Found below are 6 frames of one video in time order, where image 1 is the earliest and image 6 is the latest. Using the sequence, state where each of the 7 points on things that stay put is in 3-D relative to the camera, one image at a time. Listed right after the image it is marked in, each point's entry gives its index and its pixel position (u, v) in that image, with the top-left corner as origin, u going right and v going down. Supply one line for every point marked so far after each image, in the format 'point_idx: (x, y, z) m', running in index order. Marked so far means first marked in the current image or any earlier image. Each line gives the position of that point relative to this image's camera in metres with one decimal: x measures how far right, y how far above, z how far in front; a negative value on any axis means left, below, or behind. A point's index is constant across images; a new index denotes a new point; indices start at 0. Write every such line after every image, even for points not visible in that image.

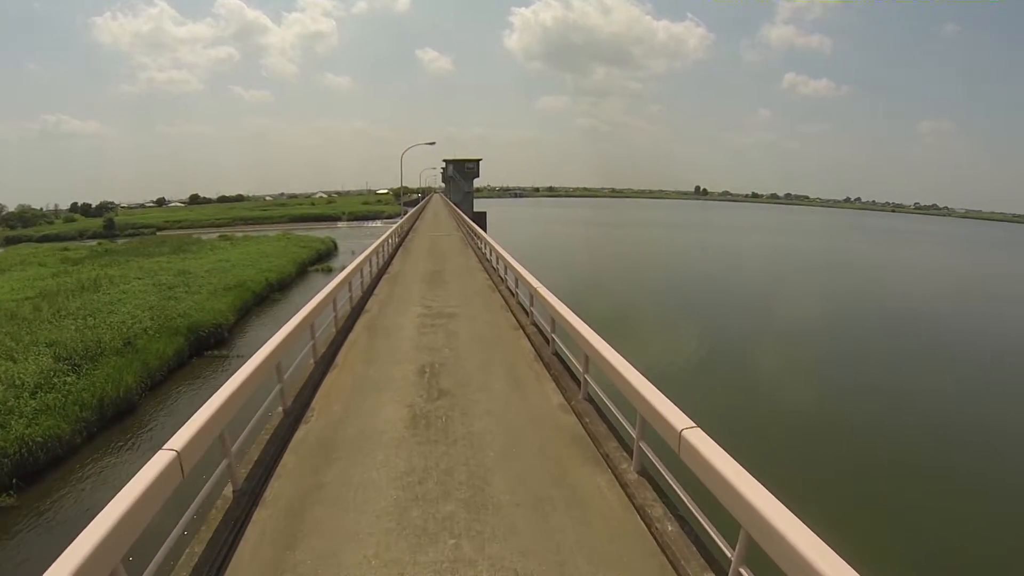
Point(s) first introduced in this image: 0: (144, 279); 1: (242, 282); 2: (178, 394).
0: (-11.1, +0.2, +14.9) m
1: (-8.1, +0.2, +14.9) m
2: (-6.3, -2.0, +9.5) m
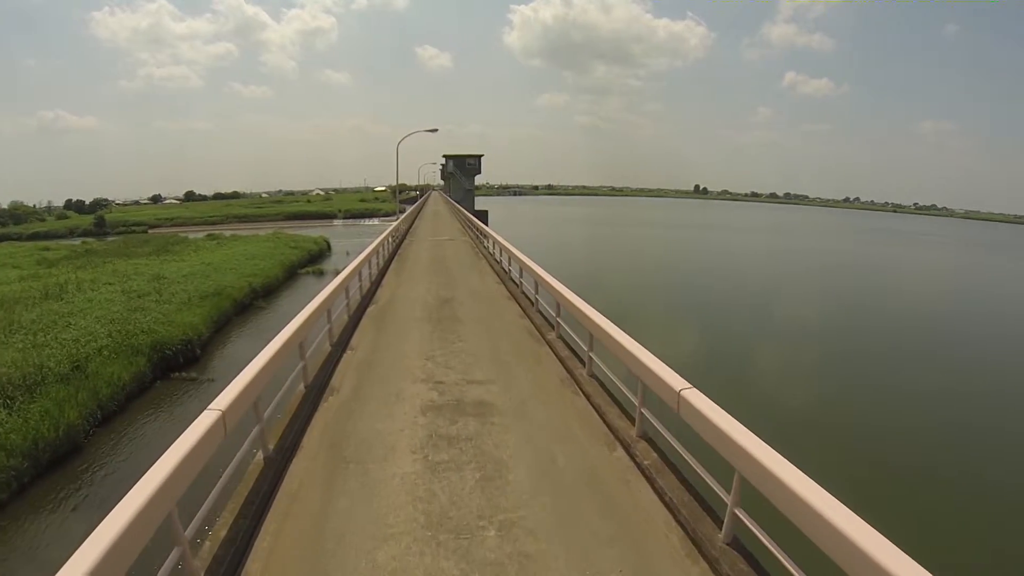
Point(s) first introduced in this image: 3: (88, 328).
0: (-10.9, +0.1, +13.5) m
1: (-7.9, 0.0, +13.4) m
2: (-6.1, -2.3, +8.1) m
3: (-8.4, -0.8, +9.9) m
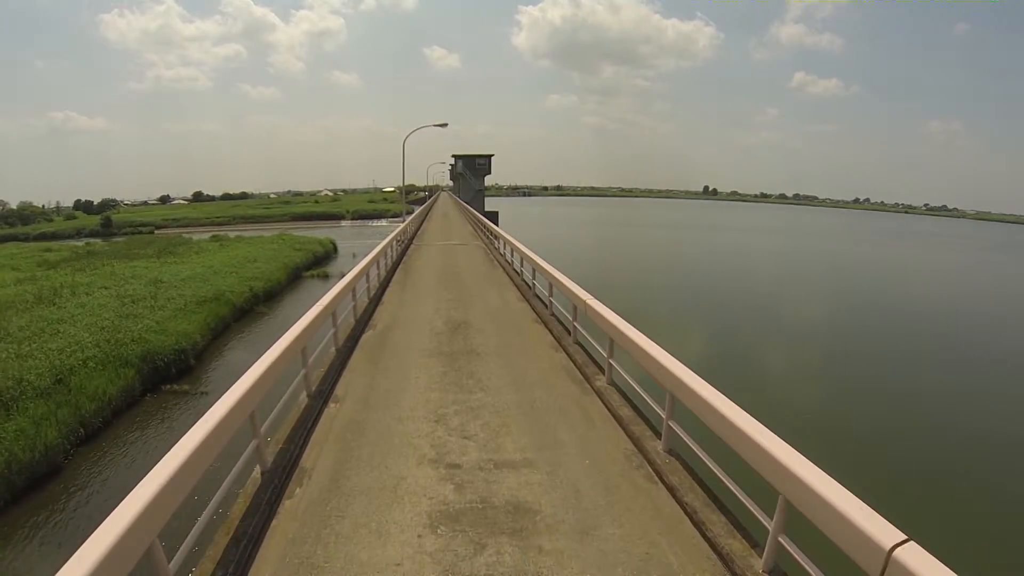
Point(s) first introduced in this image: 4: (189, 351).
0: (-10.5, -0.1, +12.9) m
1: (-7.5, -0.1, +12.8) m
2: (-5.8, -2.4, +7.5) m
3: (-8.1, -0.9, +9.3) m
4: (-6.3, -1.3, +9.8) m
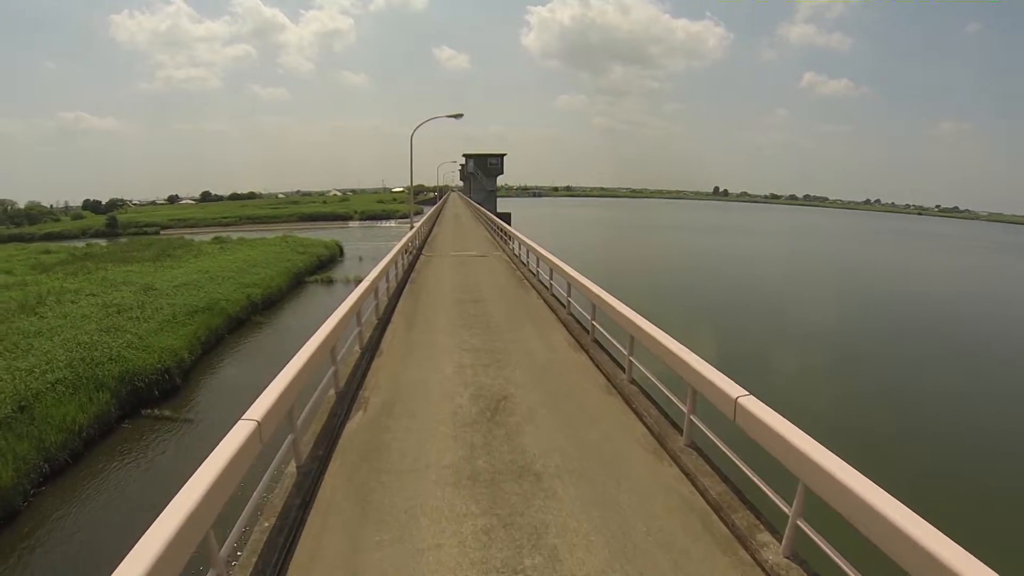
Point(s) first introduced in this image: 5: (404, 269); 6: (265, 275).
0: (-10.0, -0.2, +11.9) m
1: (-7.0, -0.3, +11.7) m
2: (-5.4, -2.6, +6.4) m
3: (-7.6, -1.1, +8.2) m
4: (-5.9, -1.5, +8.7) m
5: (-2.8, +0.7, +13.2) m
6: (-7.5, +0.4, +15.2) m
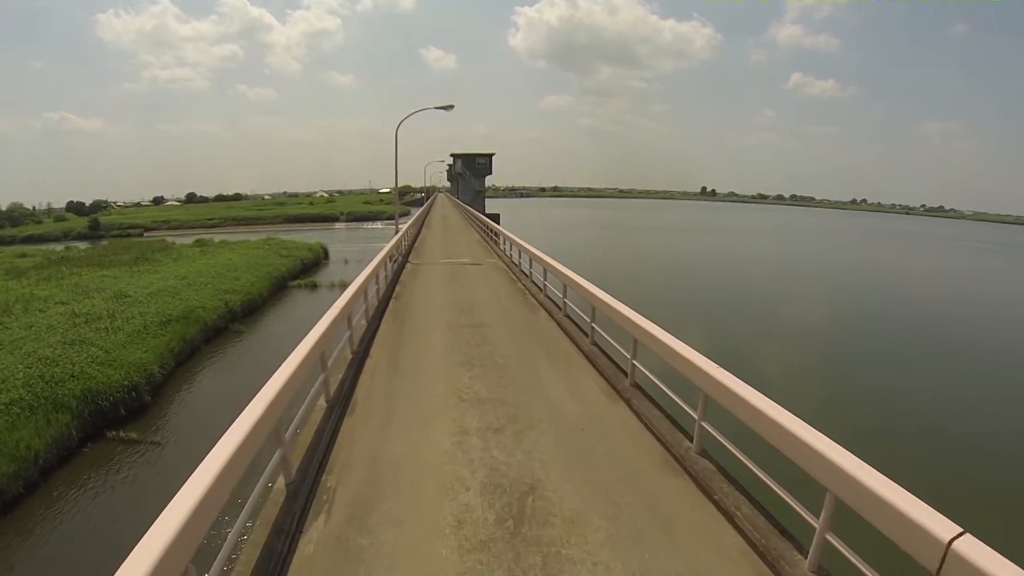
0: (-10.3, -0.4, +11.4) m
1: (-7.3, -0.5, +11.3) m
2: (-5.5, -2.7, +6.0) m
3: (-7.9, -1.2, +7.8) m
4: (-6.1, -1.6, +8.3) m
5: (-3.1, +0.6, +12.8) m
6: (-7.9, +0.2, +14.8) m
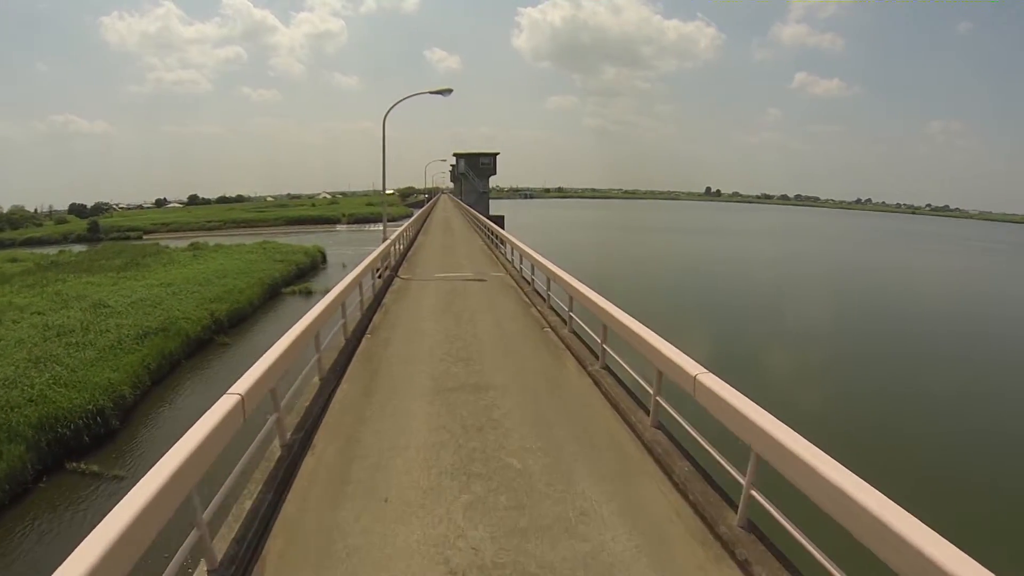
0: (-10.2, -0.6, +10.7) m
1: (-7.2, -0.7, +10.5) m
2: (-5.4, -2.9, +5.2) m
3: (-7.7, -1.4, +7.0) m
4: (-6.0, -1.8, +7.5) m
5: (-2.9, +0.4, +12.0) m
6: (-7.7, 0.0, +14.0) m
